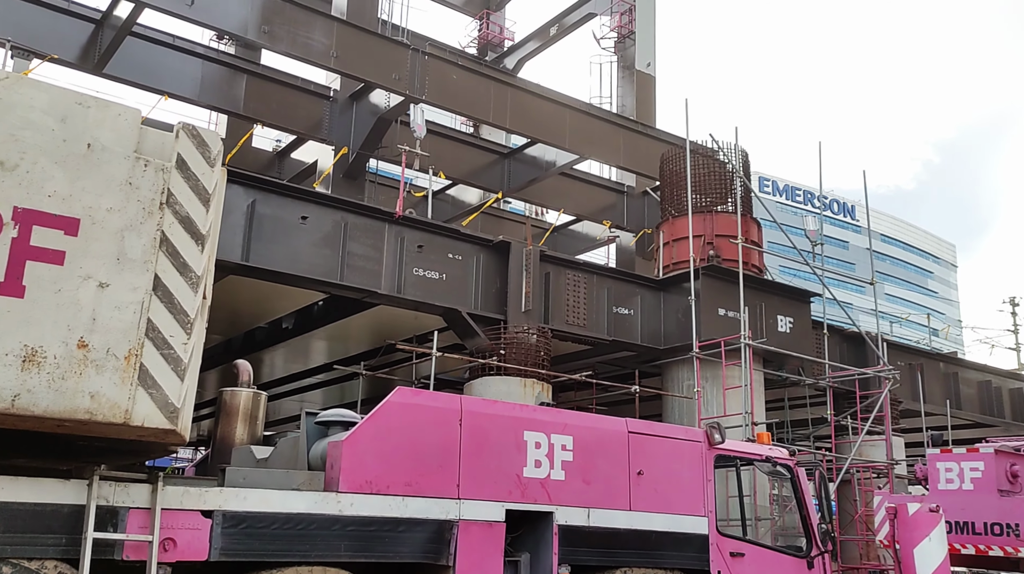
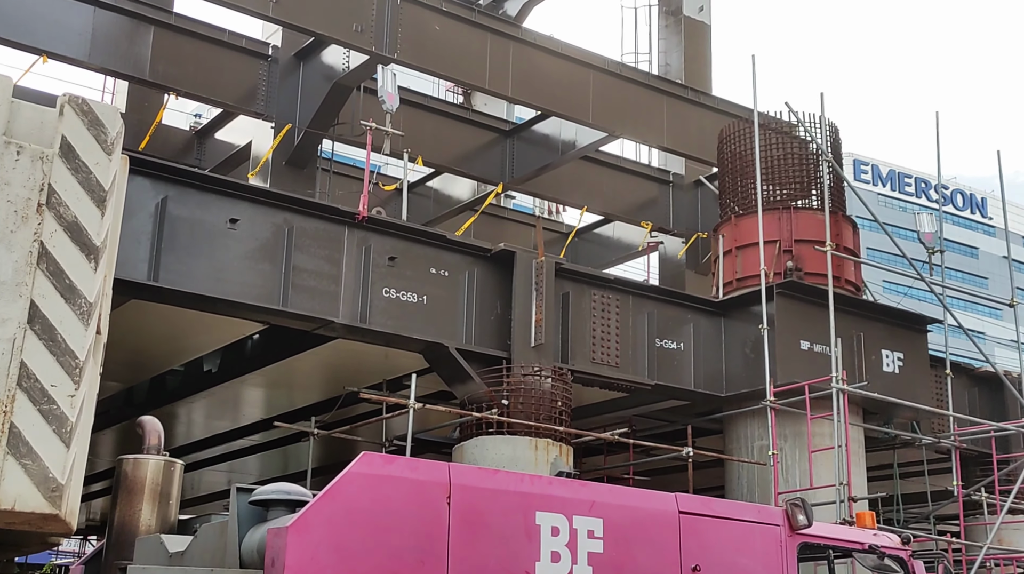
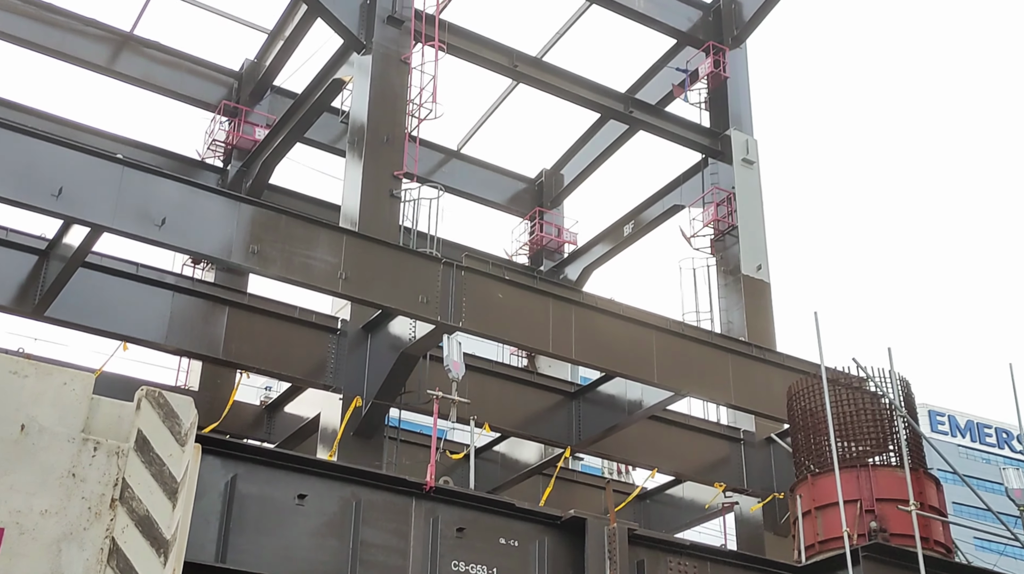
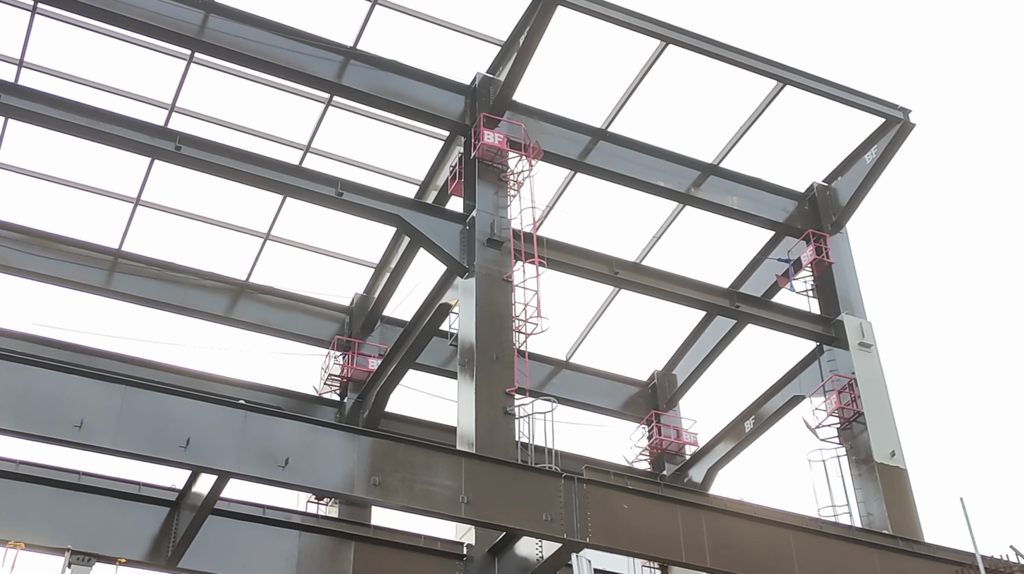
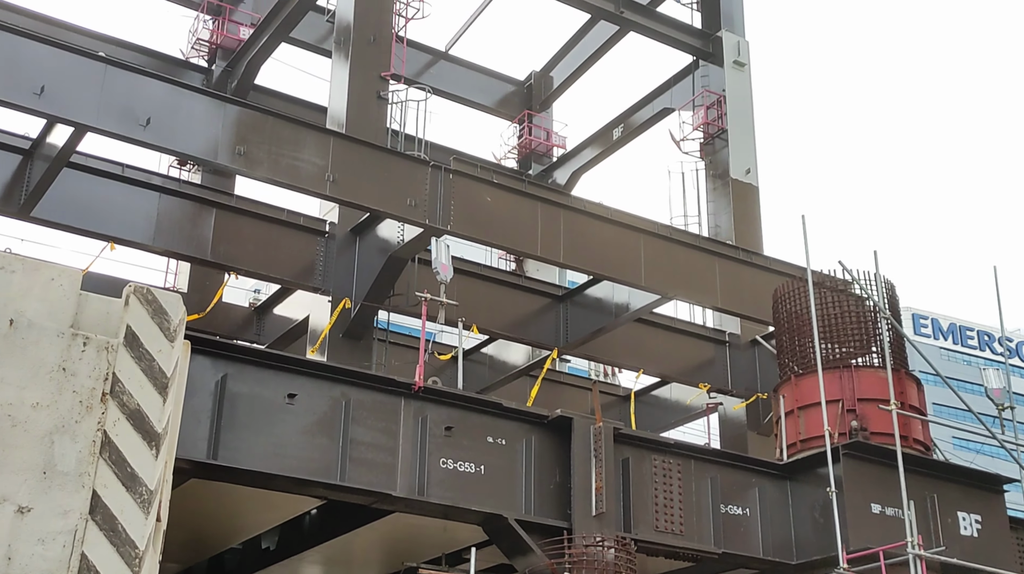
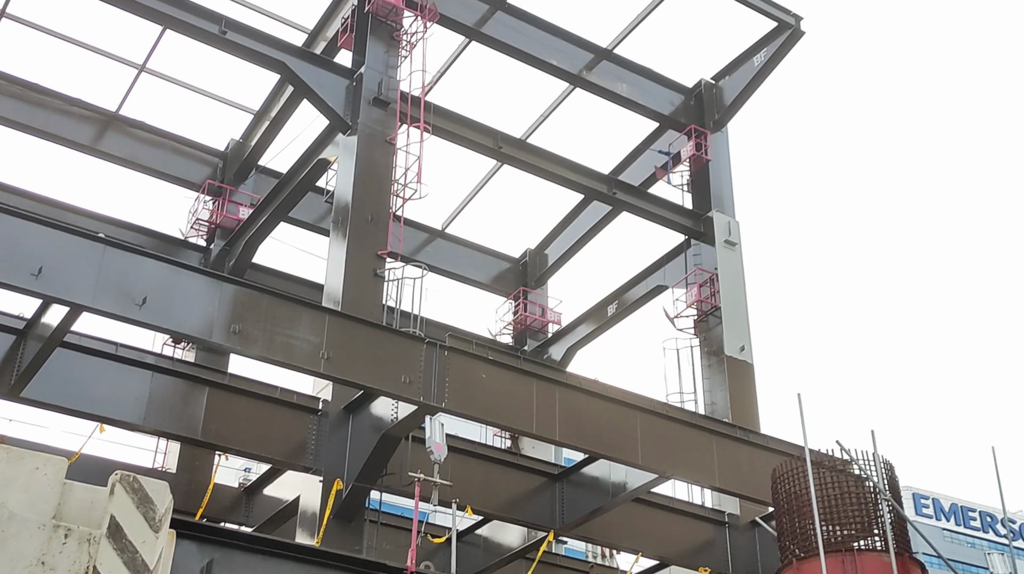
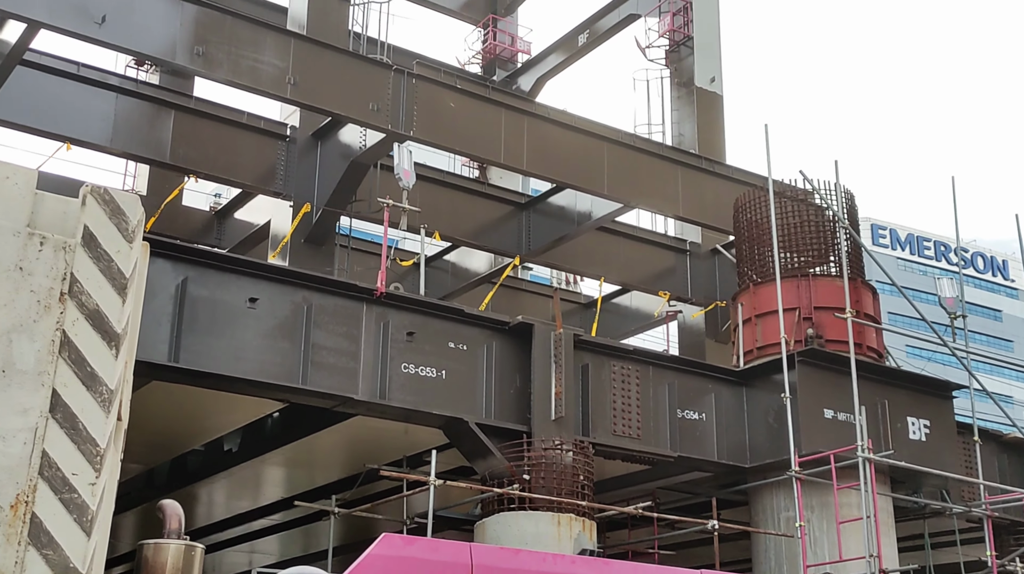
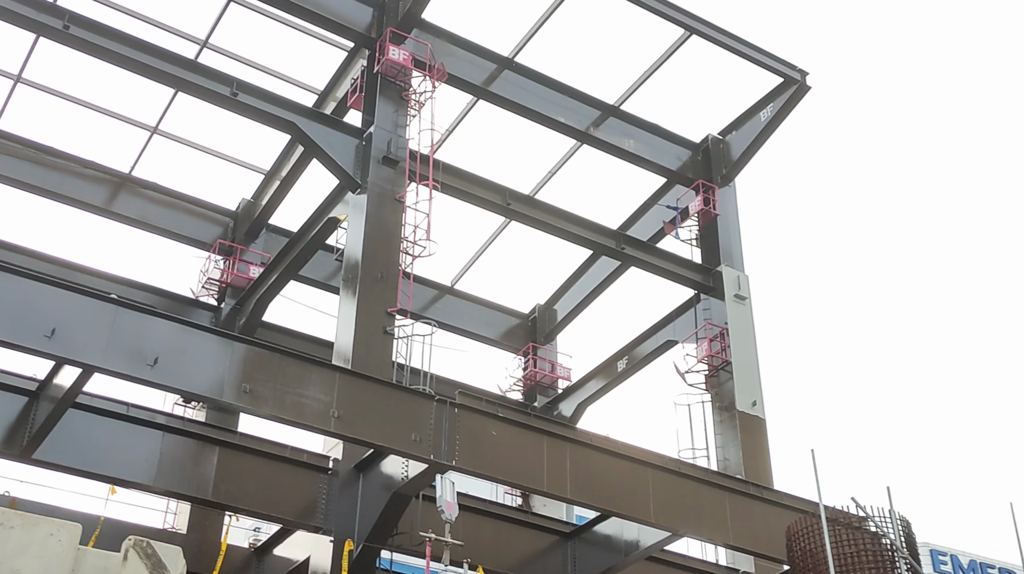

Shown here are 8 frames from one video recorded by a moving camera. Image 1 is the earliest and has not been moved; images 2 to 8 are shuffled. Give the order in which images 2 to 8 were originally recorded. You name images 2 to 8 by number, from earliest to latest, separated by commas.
2, 7, 5, 3, 6, 8, 4
